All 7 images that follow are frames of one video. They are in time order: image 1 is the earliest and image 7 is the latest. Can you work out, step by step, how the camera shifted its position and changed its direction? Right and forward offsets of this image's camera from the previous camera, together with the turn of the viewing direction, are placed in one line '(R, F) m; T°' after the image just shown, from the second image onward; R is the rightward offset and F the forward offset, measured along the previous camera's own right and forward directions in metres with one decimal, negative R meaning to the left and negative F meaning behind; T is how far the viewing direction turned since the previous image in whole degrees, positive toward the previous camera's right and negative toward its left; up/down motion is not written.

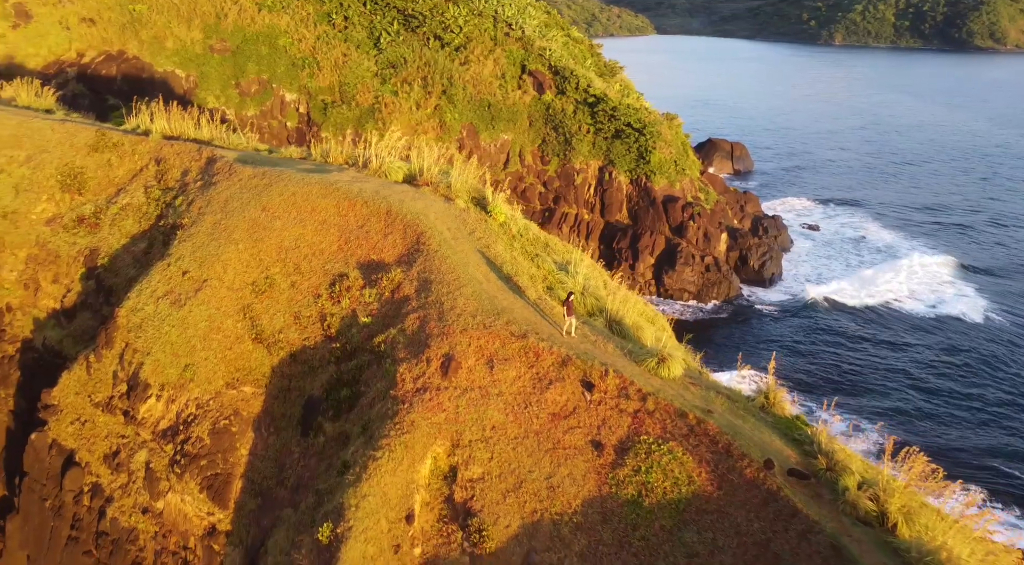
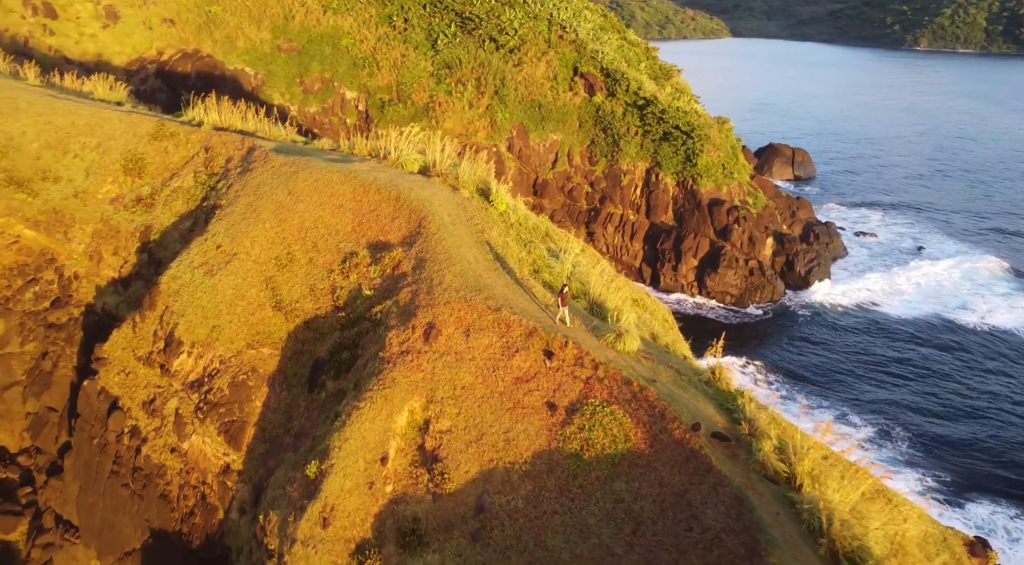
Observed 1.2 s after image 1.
(+1.0, -0.9) m; -5°
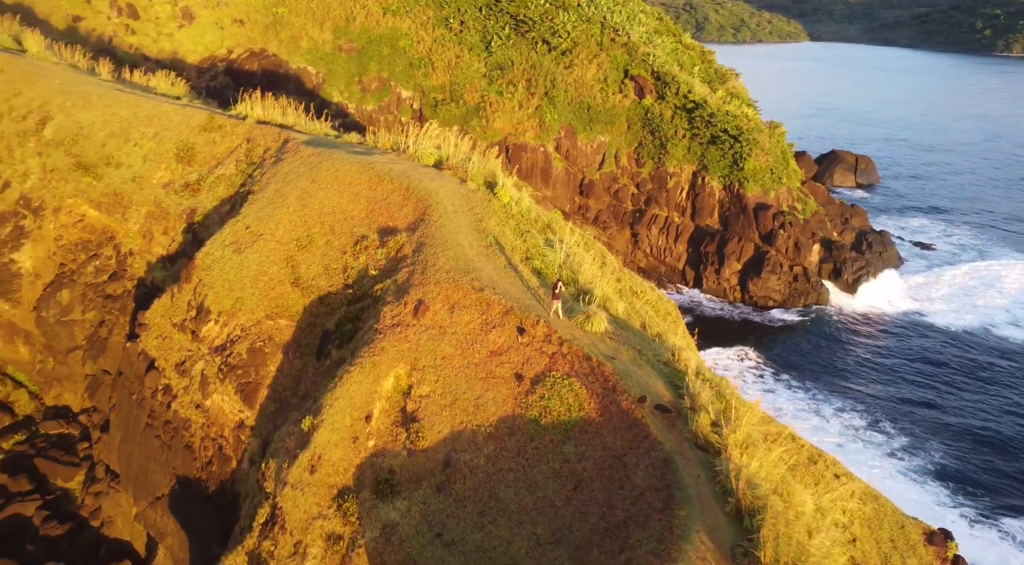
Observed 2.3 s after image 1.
(+1.0, -0.8) m; -5°
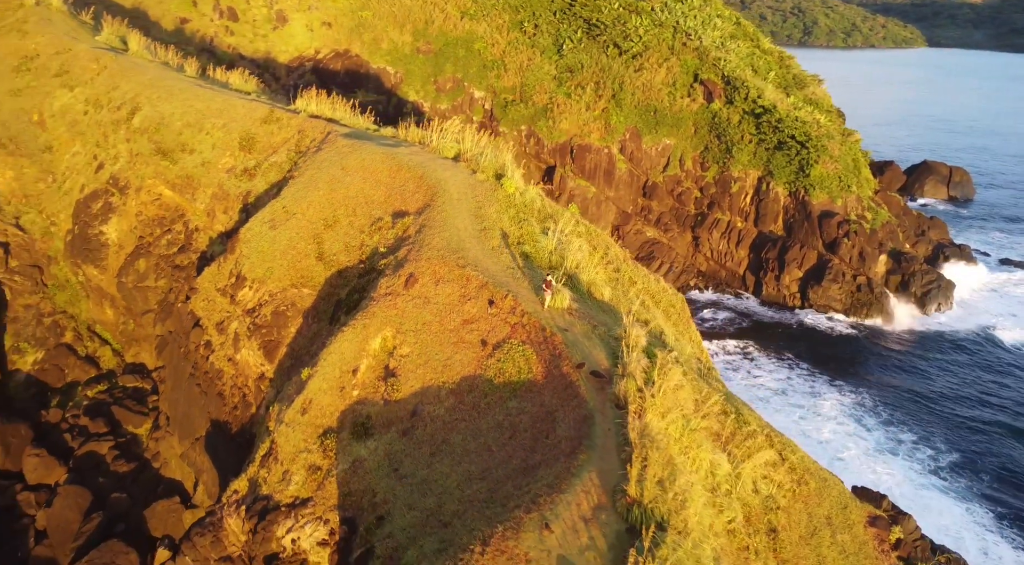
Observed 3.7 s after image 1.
(+1.6, -1.0) m; -7°
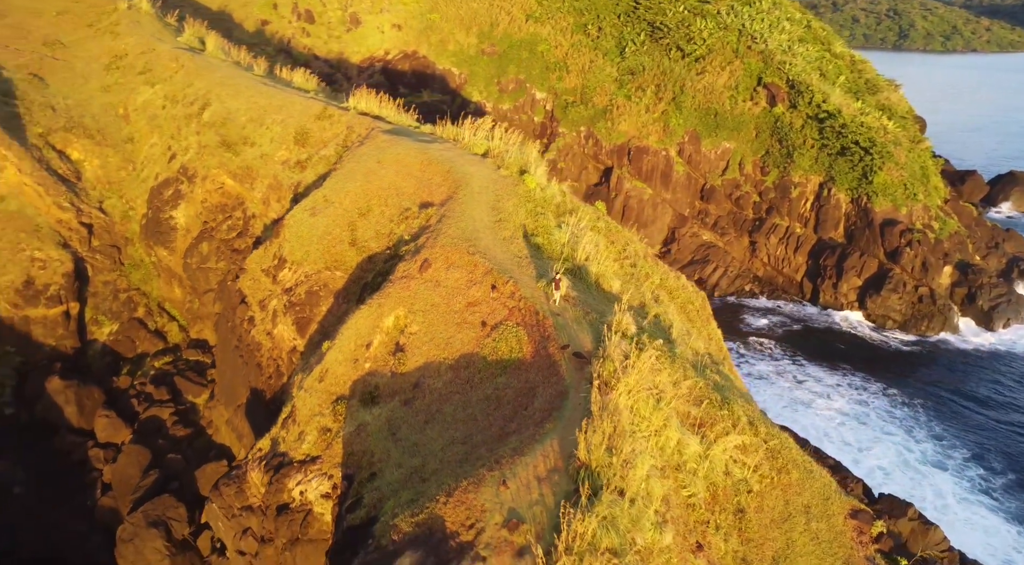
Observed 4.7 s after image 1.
(+1.0, -0.7) m; -6°
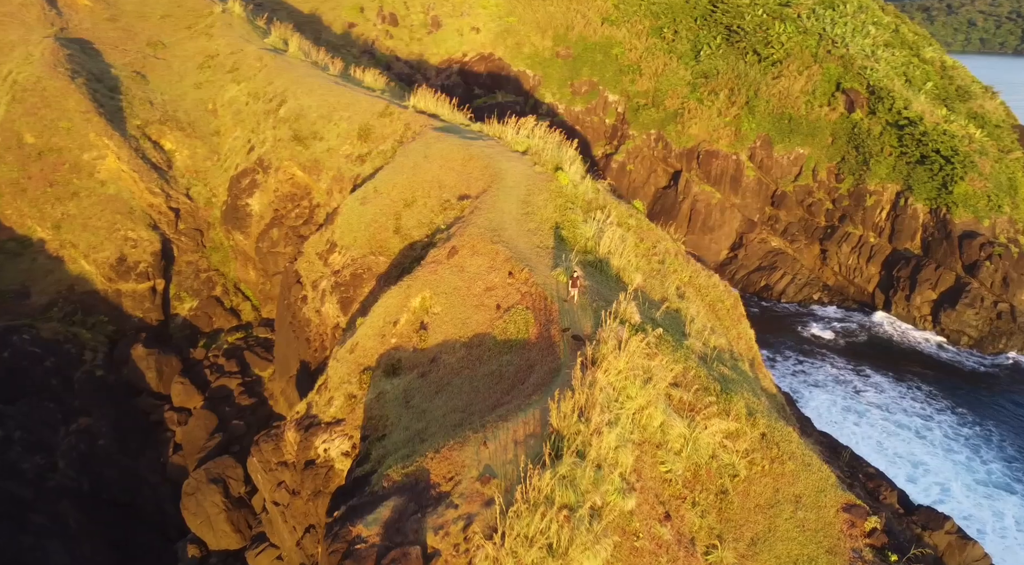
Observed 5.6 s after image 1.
(+1.1, -0.7) m; -6°
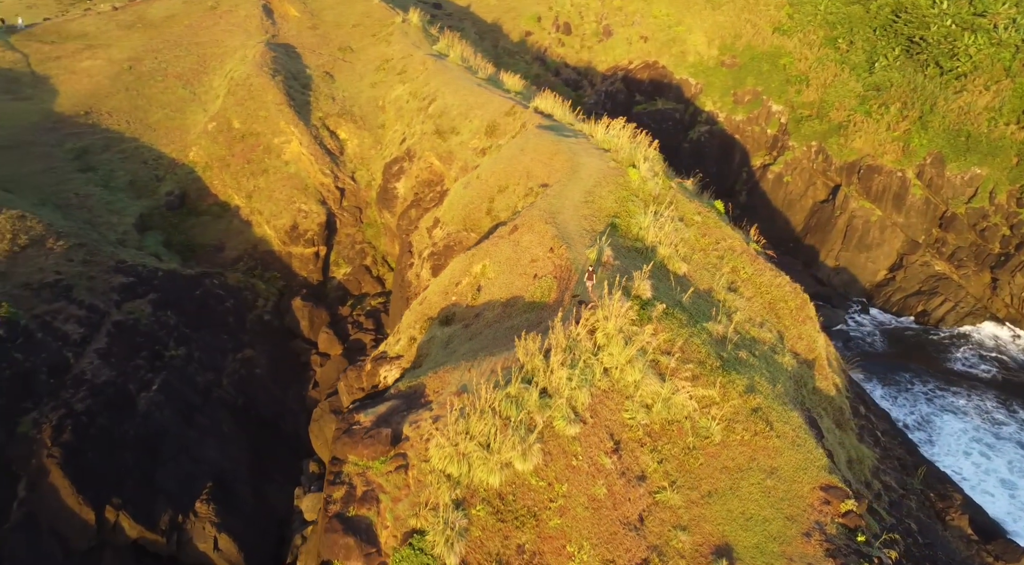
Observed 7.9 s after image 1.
(+2.7, -1.6) m; -15°
